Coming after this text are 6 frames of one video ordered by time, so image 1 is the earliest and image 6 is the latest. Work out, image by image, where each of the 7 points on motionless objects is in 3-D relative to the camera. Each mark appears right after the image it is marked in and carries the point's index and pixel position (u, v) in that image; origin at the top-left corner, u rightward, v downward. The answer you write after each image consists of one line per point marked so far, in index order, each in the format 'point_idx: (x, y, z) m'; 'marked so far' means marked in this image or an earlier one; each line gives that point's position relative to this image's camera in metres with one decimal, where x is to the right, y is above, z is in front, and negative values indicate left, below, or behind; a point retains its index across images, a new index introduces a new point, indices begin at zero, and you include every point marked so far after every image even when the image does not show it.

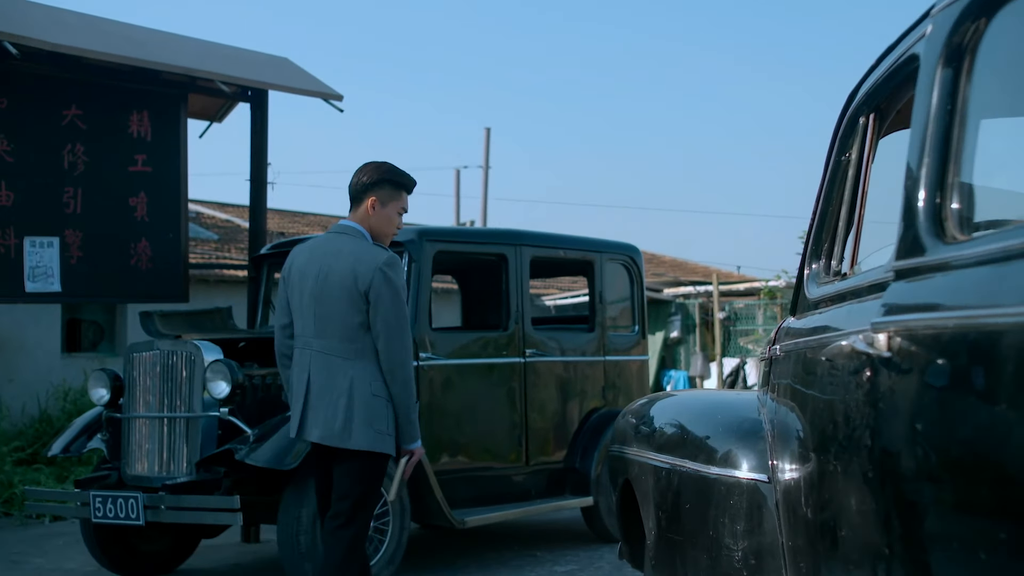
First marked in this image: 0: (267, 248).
0: (-1.7, +0.3, +6.9) m
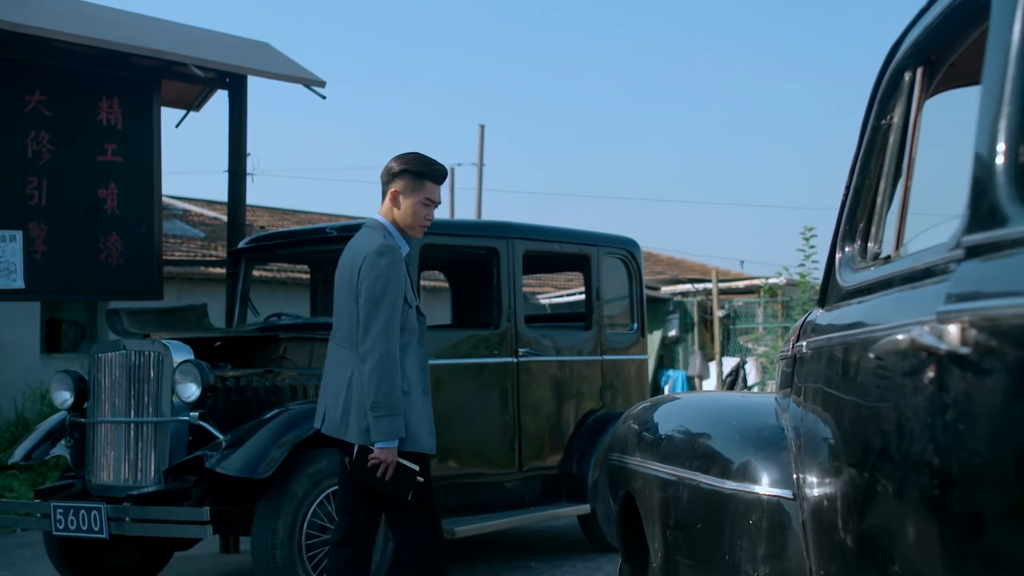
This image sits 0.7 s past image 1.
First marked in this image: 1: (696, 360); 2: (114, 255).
0: (-1.8, +0.3, +6.5) m
1: (+2.6, -1.0, +14.4) m
2: (-2.6, +0.2, +6.5) m
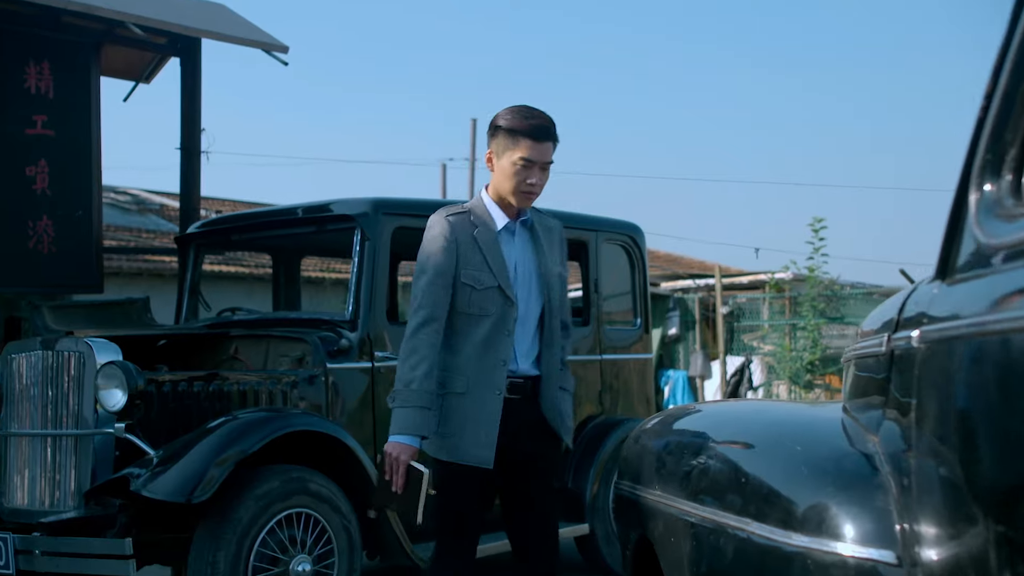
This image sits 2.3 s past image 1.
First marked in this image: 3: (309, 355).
0: (-1.8, +0.4, +5.8) m
1: (+2.5, -1.0, +13.7) m
2: (-2.7, +0.3, +5.7) m
3: (-1.0, -0.3, +4.8) m
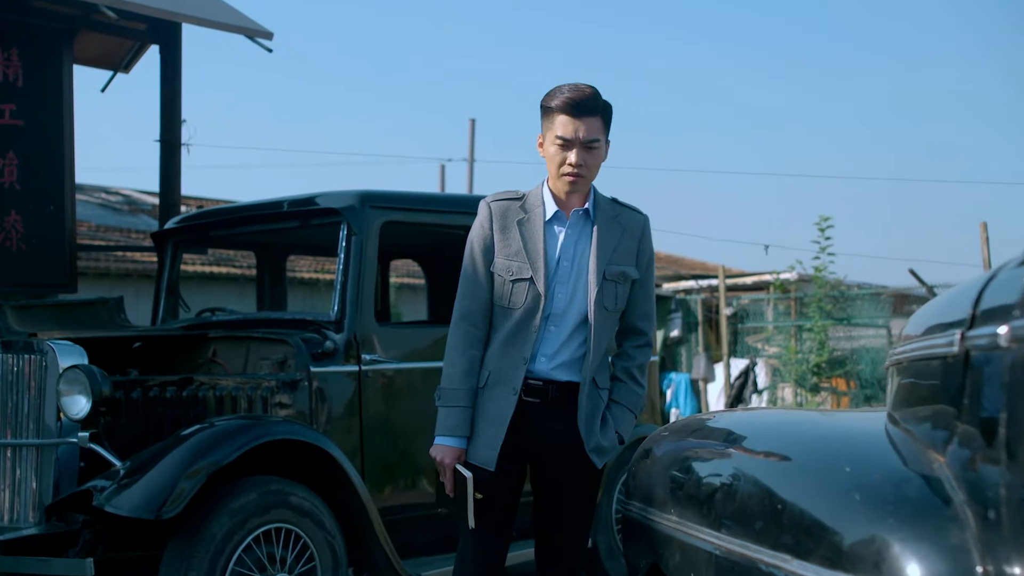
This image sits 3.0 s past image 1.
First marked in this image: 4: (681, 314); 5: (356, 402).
0: (-1.8, +0.4, +5.5) m
1: (+2.5, -1.0, +13.4) m
2: (-2.7, +0.3, +5.4) m
3: (-1.0, -0.3, +4.5) m
4: (+2.4, -0.4, +14.4) m
5: (-0.7, -0.5, +4.5) m
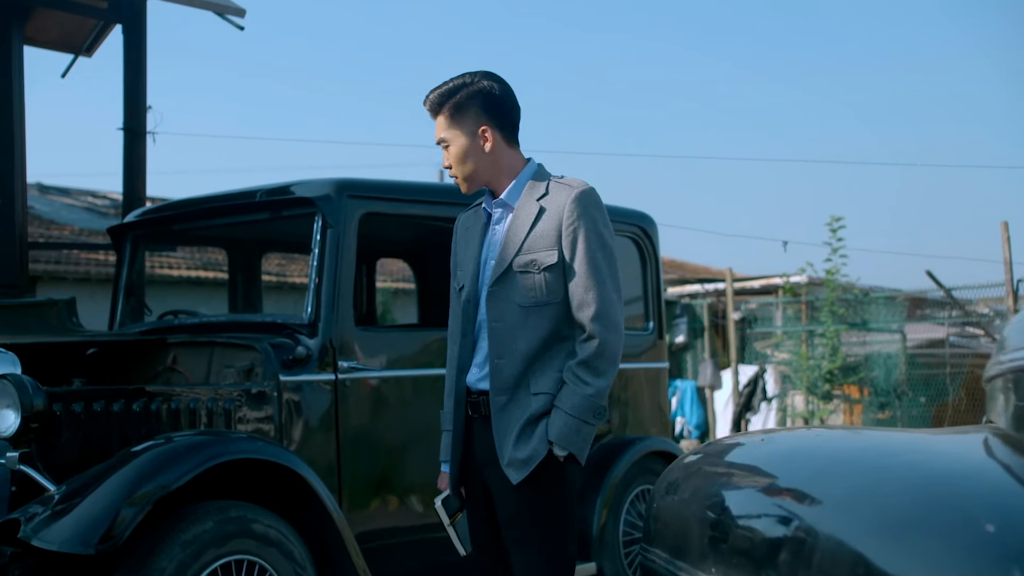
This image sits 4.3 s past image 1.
0: (-1.9, +0.3, +5.0) m
1: (+2.5, -1.0, +12.9) m
2: (-2.7, +0.3, +4.9) m
3: (-1.0, -0.3, +4.0) m
4: (+2.4, -0.4, +13.9) m
5: (-0.7, -0.5, +4.0) m
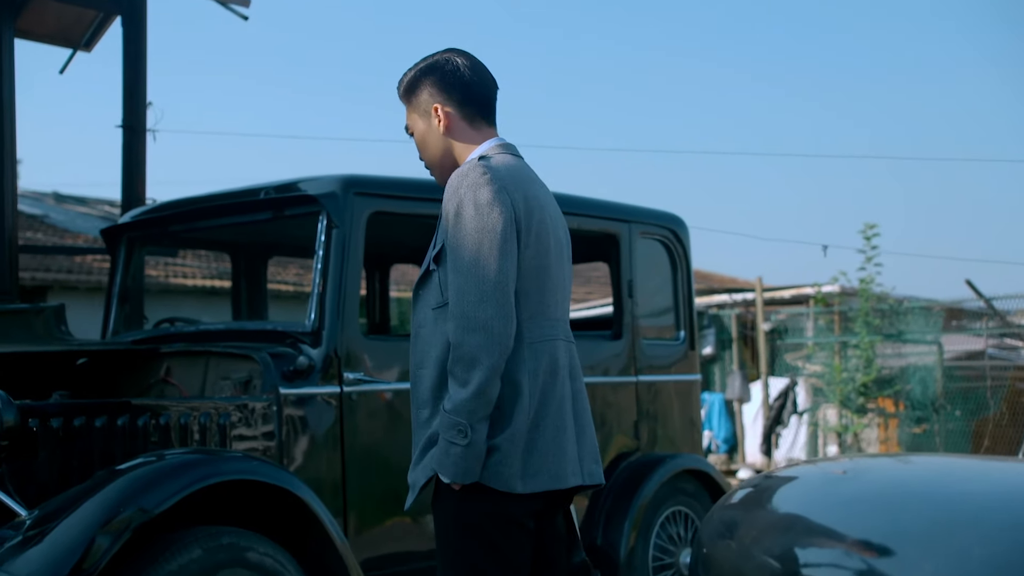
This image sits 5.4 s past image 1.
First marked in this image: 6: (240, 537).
0: (-1.8, +0.3, +4.7) m
1: (+2.8, -1.2, +12.4) m
2: (-2.6, +0.2, +4.7) m
3: (-0.9, -0.3, +3.7) m
4: (+2.7, -0.6, +13.5) m
5: (-0.6, -0.5, +3.7) m
6: (-0.9, -0.8, +3.2) m
